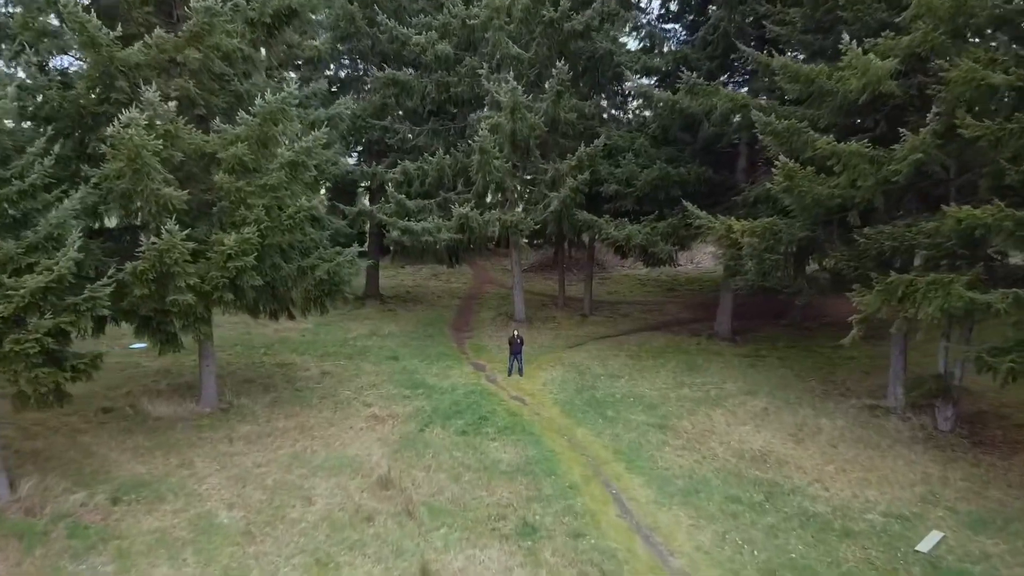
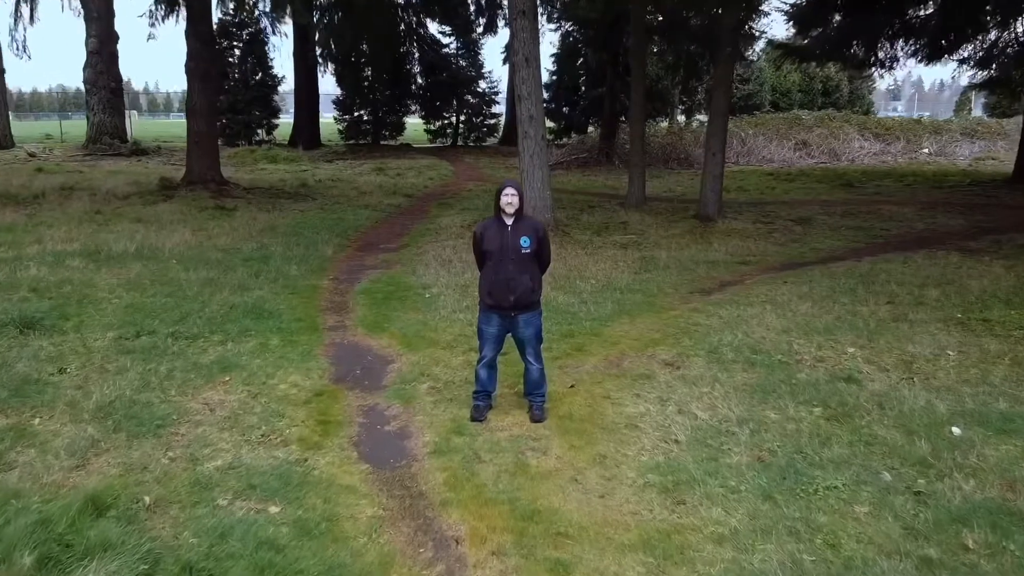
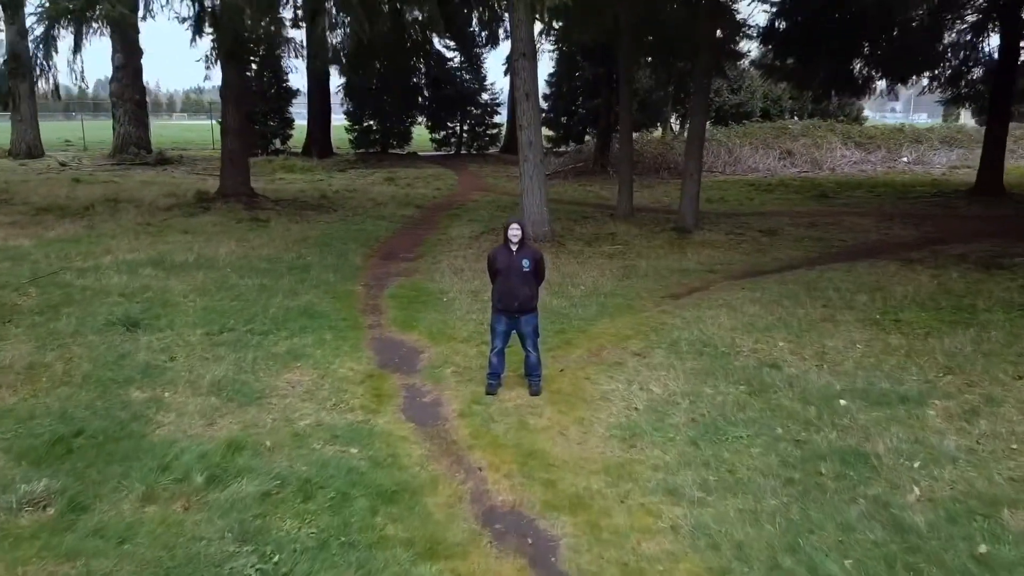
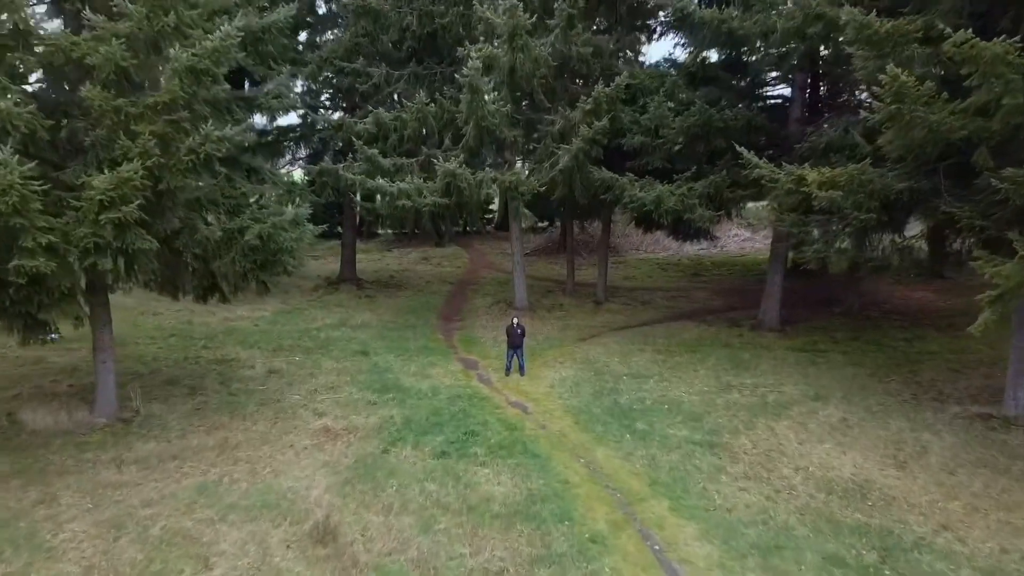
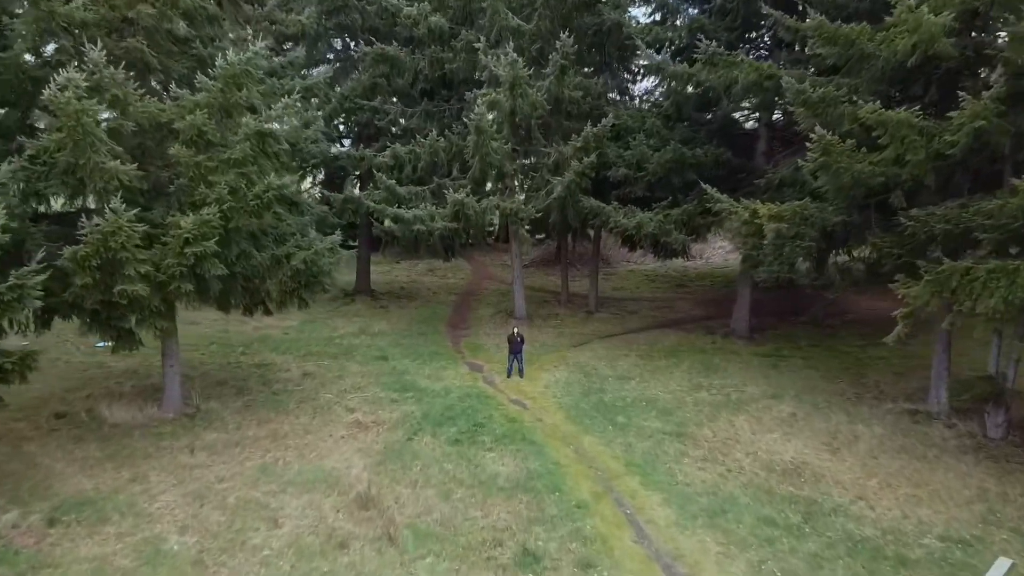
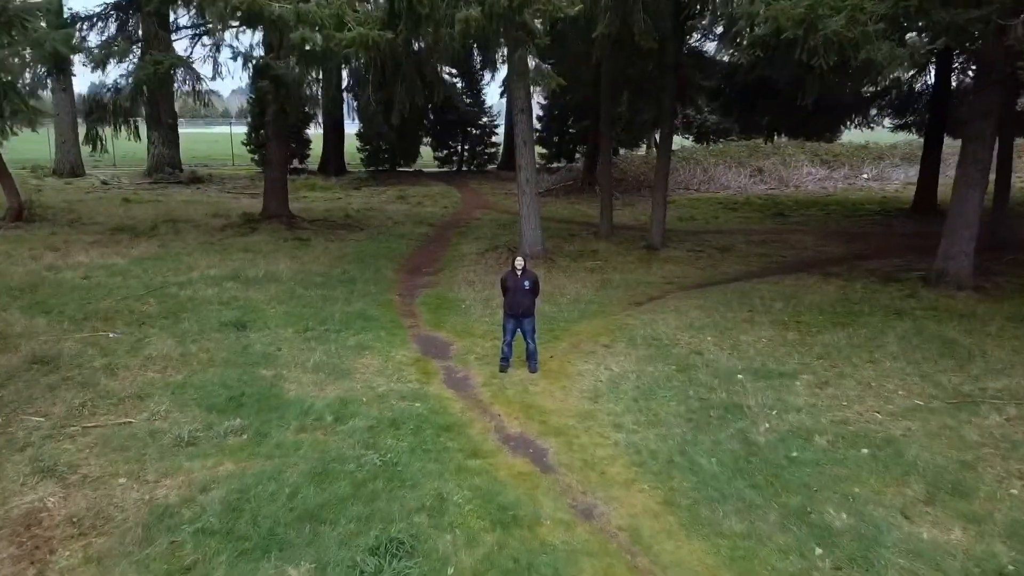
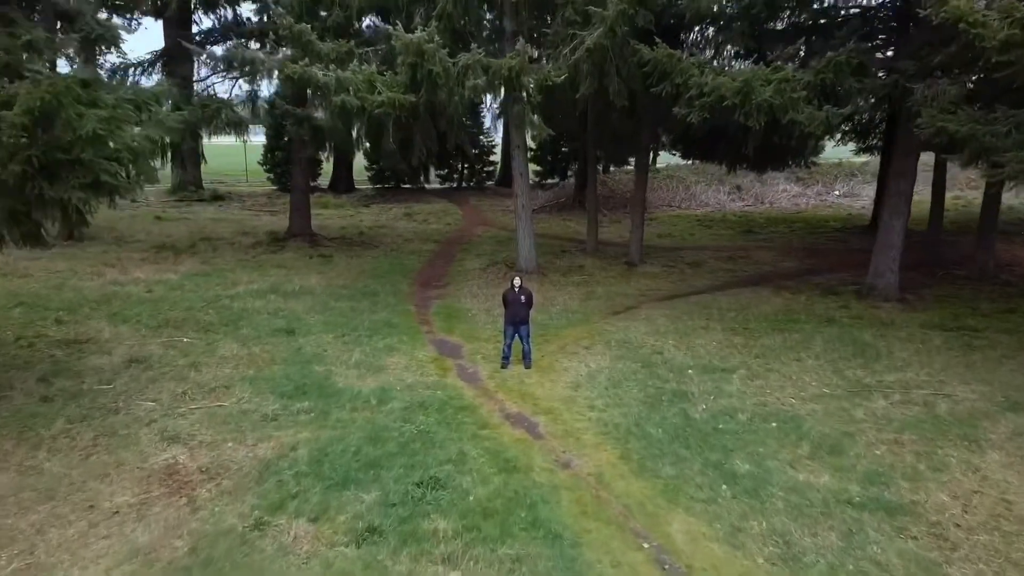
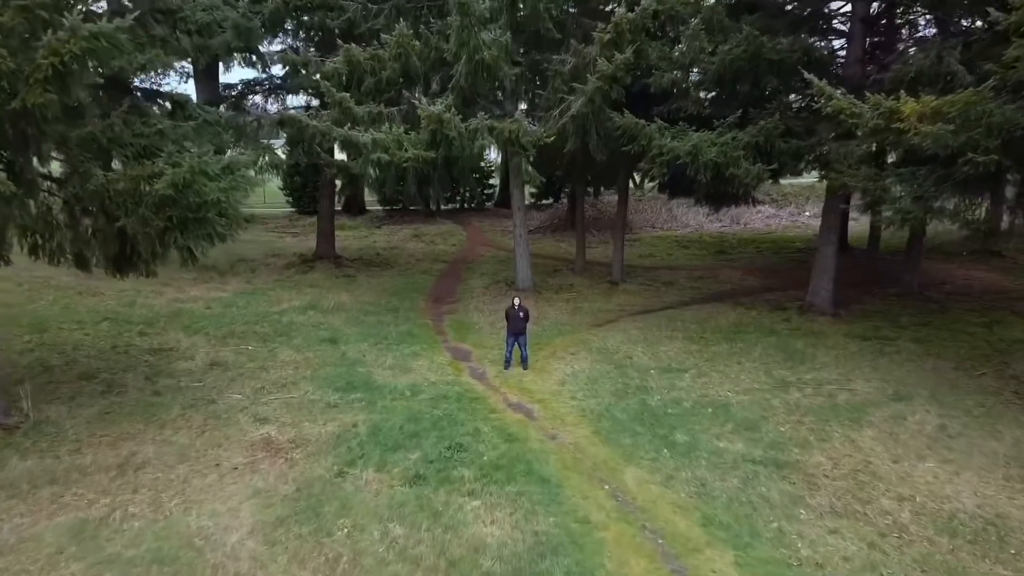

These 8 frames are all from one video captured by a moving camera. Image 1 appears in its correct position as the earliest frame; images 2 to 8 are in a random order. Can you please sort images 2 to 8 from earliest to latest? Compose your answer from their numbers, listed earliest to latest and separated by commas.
5, 4, 8, 7, 6, 3, 2
